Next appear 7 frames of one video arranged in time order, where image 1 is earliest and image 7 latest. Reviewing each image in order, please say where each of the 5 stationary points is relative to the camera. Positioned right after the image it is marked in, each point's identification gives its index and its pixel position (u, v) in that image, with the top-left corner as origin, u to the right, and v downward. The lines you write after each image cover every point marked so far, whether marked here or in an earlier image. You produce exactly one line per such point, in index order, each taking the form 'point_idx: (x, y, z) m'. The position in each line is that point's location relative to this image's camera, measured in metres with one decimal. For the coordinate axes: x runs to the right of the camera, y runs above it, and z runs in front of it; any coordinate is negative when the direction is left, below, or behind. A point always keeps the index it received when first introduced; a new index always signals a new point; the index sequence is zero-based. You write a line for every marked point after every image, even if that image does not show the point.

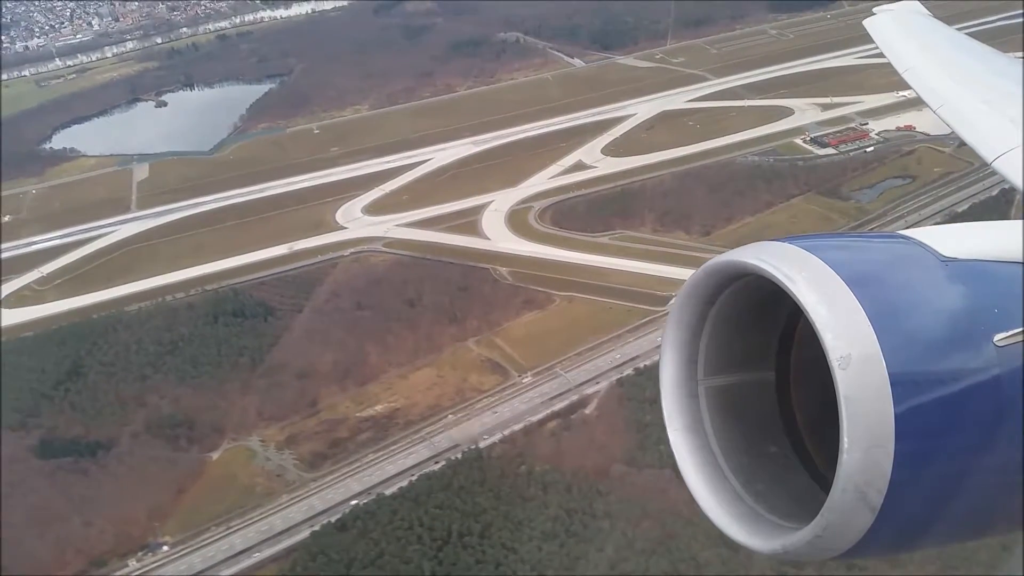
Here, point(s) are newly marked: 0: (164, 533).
0: (-3.2, -2.3, +7.6) m
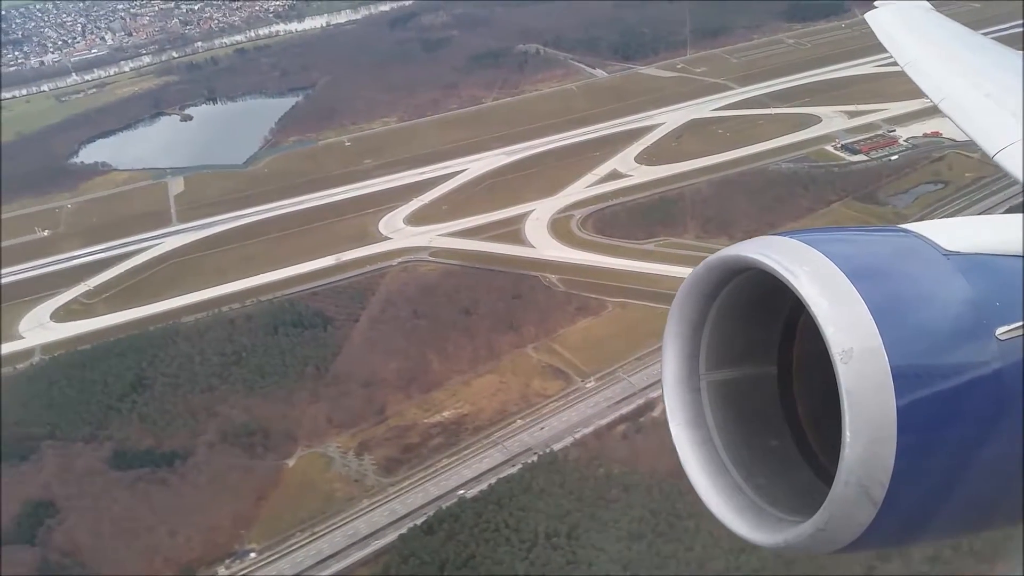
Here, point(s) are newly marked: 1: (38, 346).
0: (-2.4, -2.4, +7.7) m
1: (-6.3, -0.8, +10.9) m
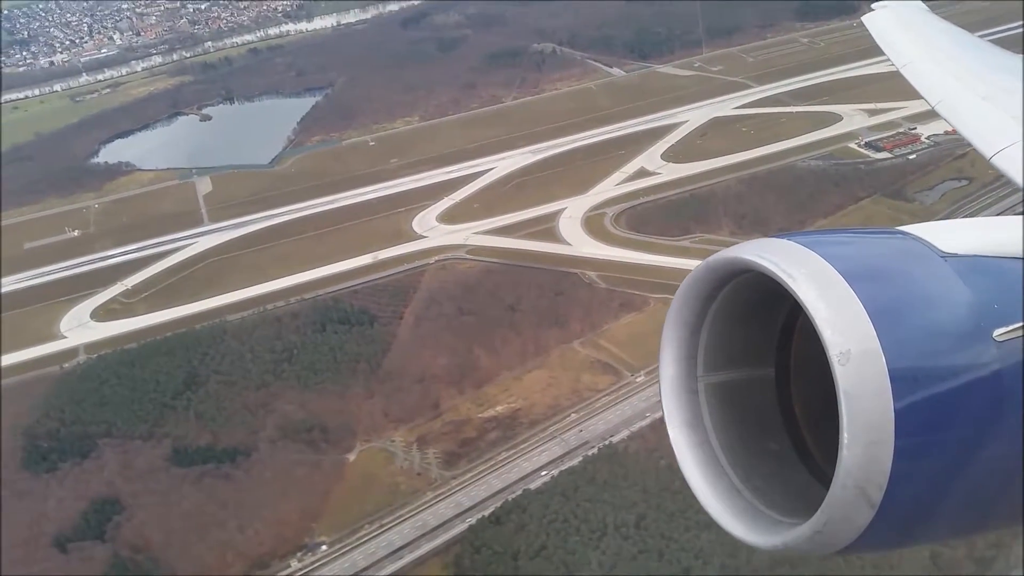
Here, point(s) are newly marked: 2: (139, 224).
0: (-1.8, -2.3, +7.8) m
1: (-5.7, -0.8, +11.0) m
2: (-6.4, +1.1, +14.2) m
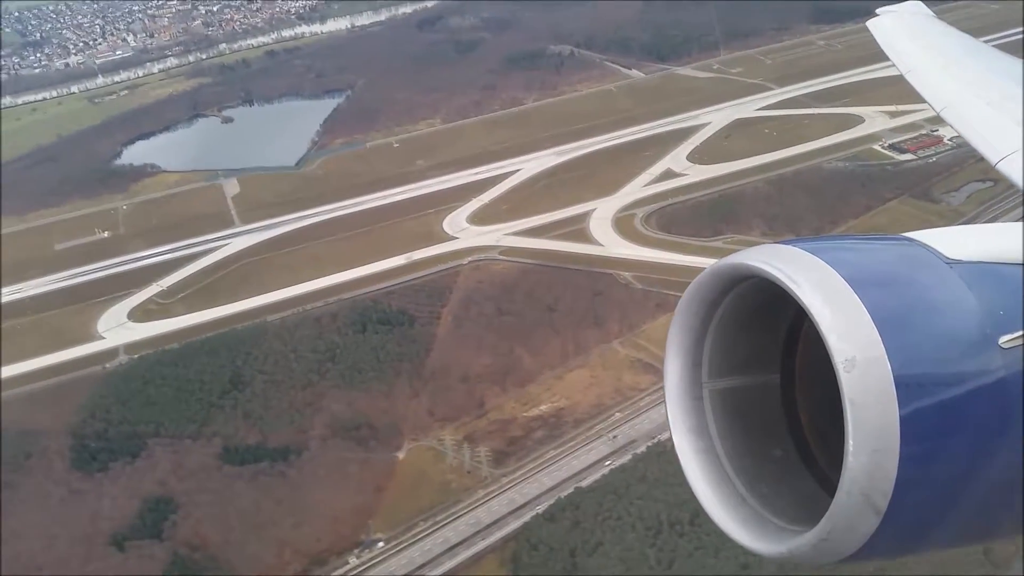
0: (-1.3, -2.3, +7.9) m
1: (-5.2, -0.8, +11.1) m
2: (-5.9, +1.1, +14.3) m
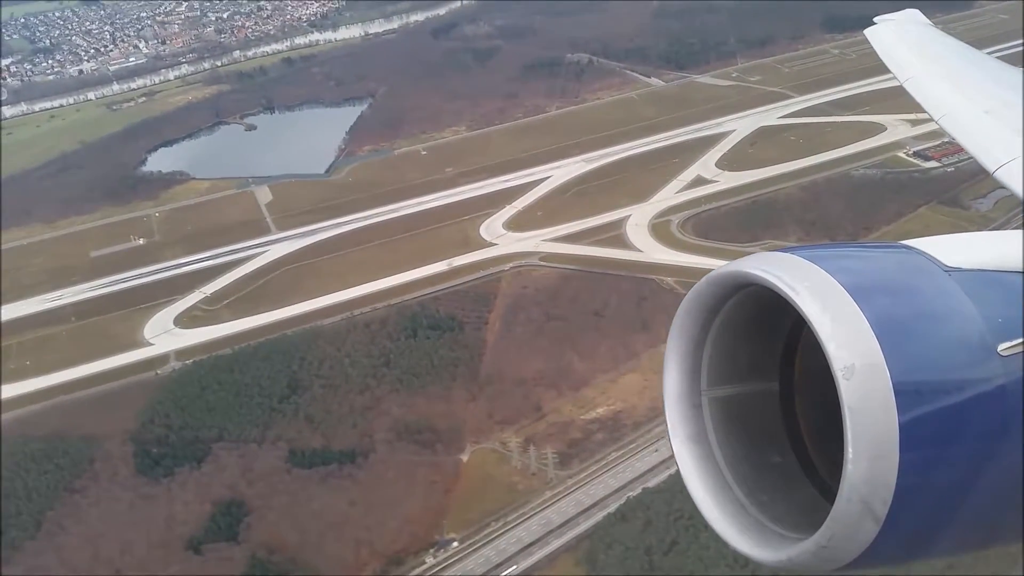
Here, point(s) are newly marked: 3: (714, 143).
0: (-0.6, -2.4, +8.1) m
1: (-4.6, -0.9, +11.1) m
2: (-5.3, +1.0, +14.3) m
3: (+3.9, +2.8, +15.9) m
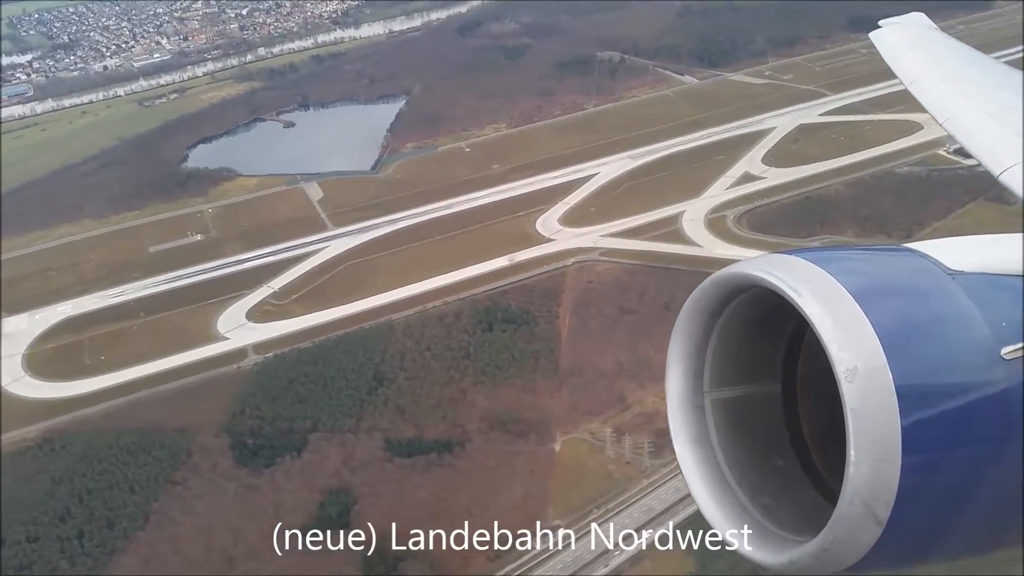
0: (+0.4, -2.3, +8.3) m
1: (-3.6, -0.8, +11.3) m
2: (-4.4, +1.0, +14.5) m
3: (+4.8, +2.9, +16.2) m
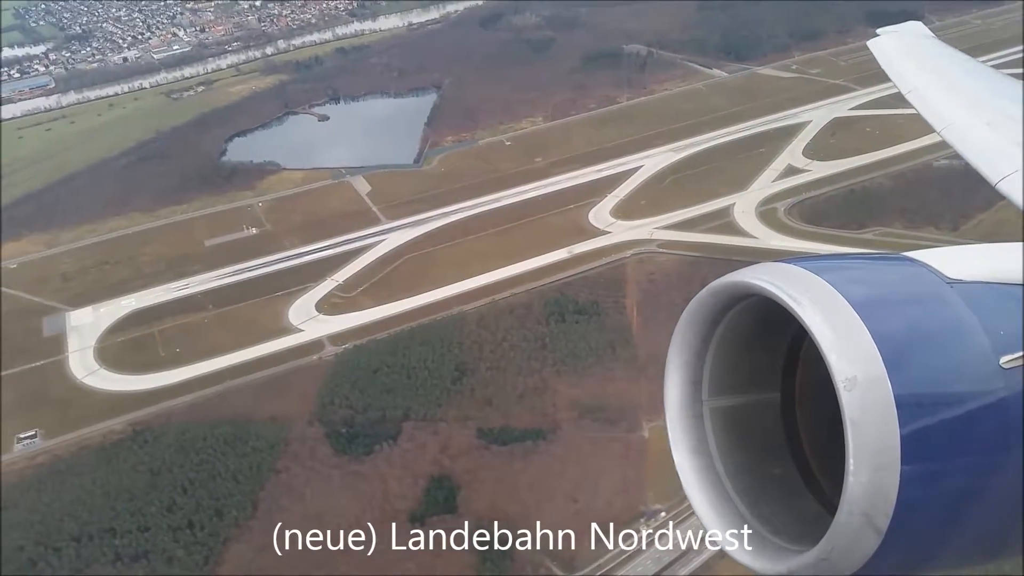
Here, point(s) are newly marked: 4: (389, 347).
0: (+1.5, -2.2, +8.6) m
1: (-2.6, -0.7, +11.5) m
2: (-3.5, +1.2, +14.6) m
3: (+5.6, +3.1, +16.6) m
4: (-1.7, -0.8, +11.0) m
